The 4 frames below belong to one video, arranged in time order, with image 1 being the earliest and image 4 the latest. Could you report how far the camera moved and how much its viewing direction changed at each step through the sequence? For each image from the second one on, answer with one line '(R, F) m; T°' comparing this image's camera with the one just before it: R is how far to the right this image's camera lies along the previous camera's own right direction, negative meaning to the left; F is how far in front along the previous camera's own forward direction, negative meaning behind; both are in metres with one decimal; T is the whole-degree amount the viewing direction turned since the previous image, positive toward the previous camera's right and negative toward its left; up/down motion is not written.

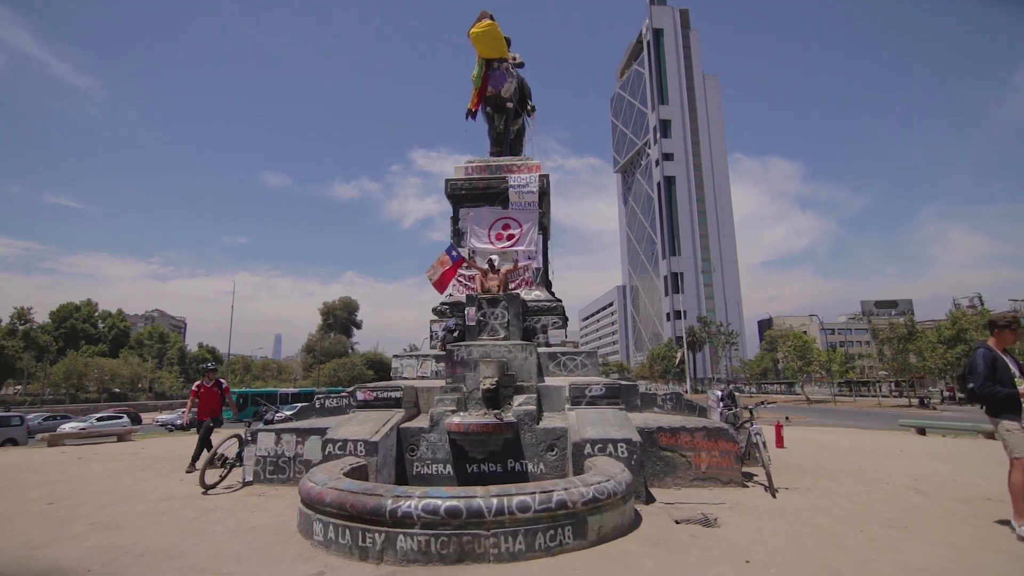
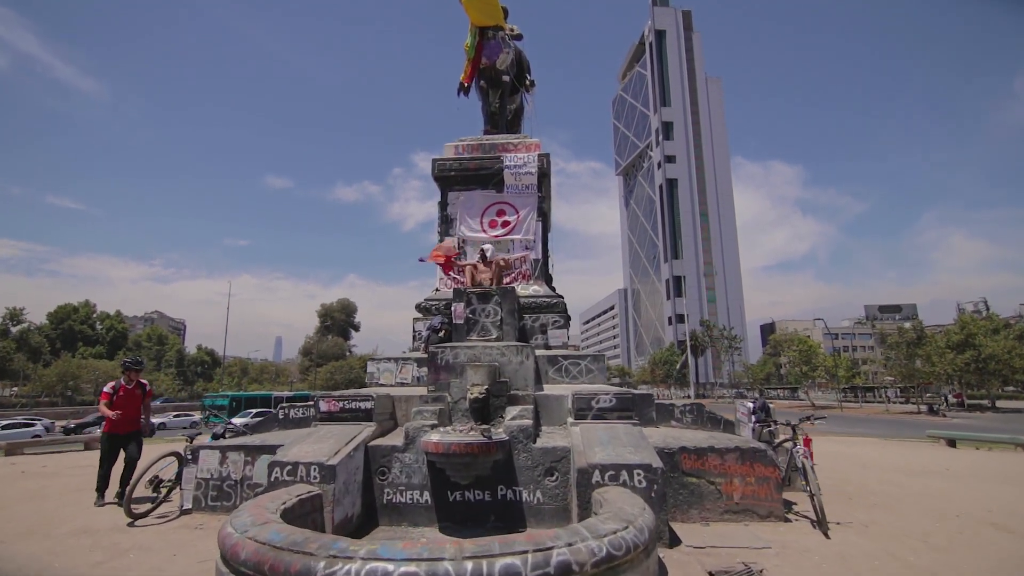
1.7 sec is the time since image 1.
(+0.1, +1.5) m; 0°
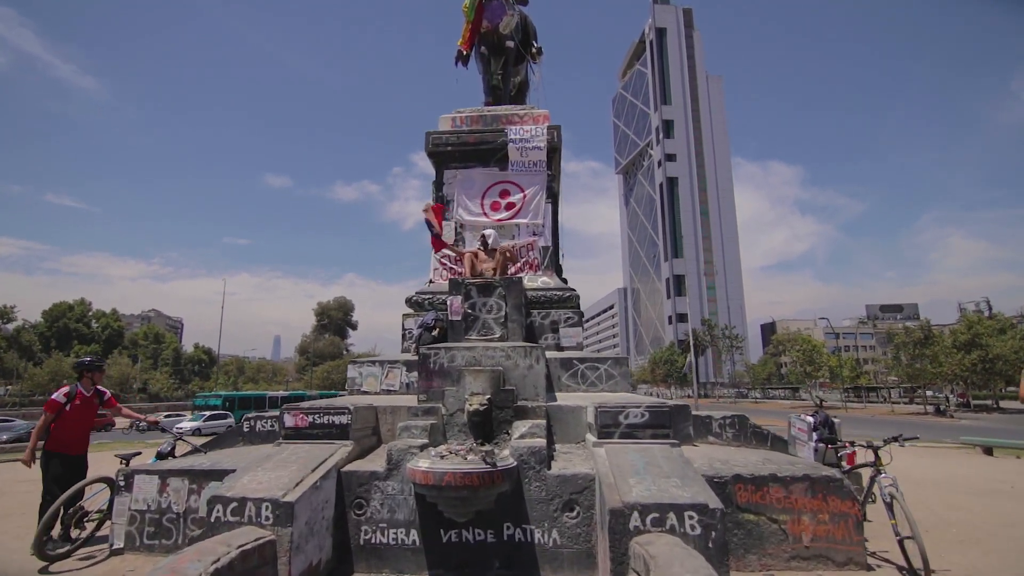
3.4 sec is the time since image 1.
(-0.1, +1.5) m; 0°
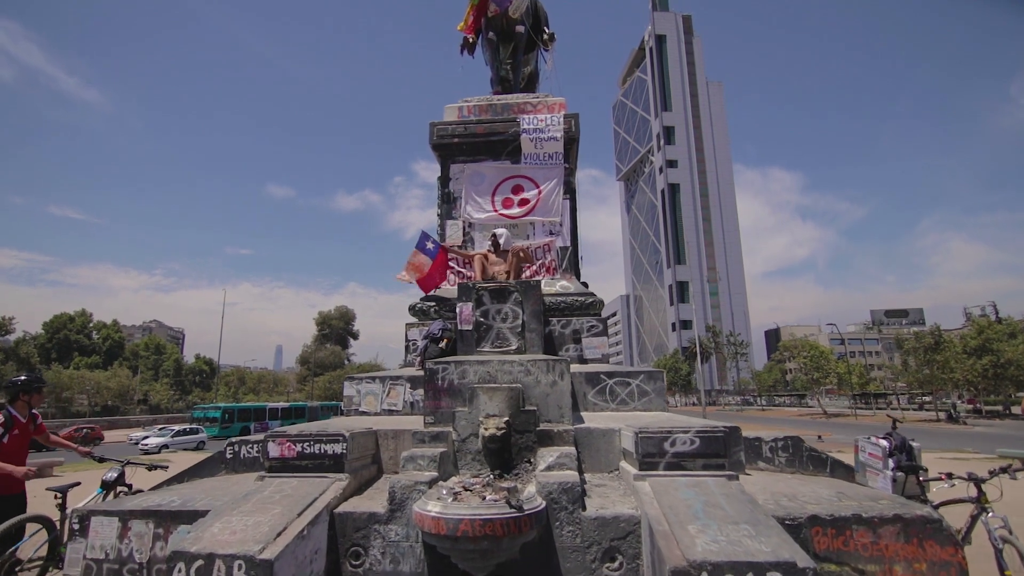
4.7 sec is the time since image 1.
(-0.2, +0.9) m; 0°
